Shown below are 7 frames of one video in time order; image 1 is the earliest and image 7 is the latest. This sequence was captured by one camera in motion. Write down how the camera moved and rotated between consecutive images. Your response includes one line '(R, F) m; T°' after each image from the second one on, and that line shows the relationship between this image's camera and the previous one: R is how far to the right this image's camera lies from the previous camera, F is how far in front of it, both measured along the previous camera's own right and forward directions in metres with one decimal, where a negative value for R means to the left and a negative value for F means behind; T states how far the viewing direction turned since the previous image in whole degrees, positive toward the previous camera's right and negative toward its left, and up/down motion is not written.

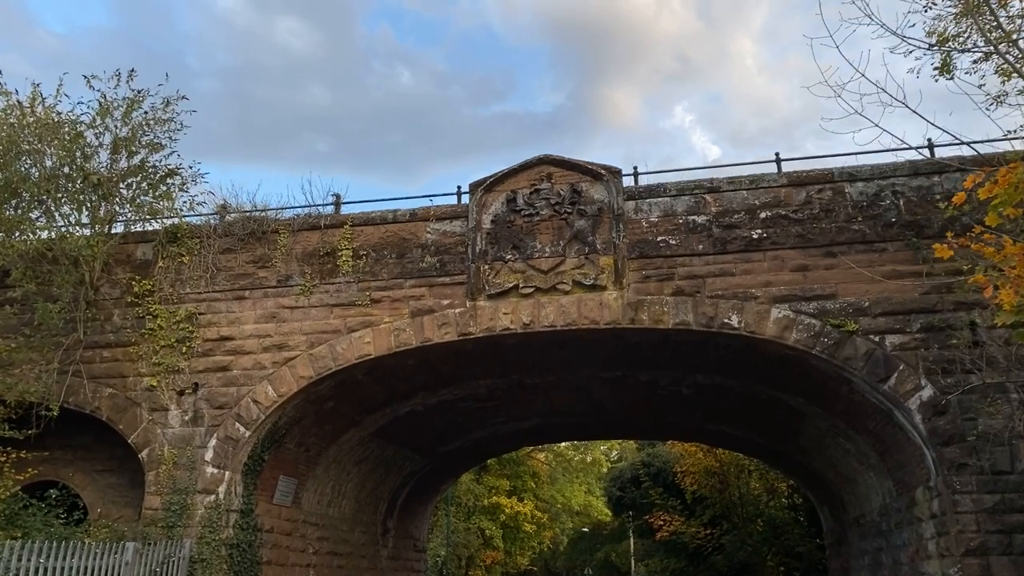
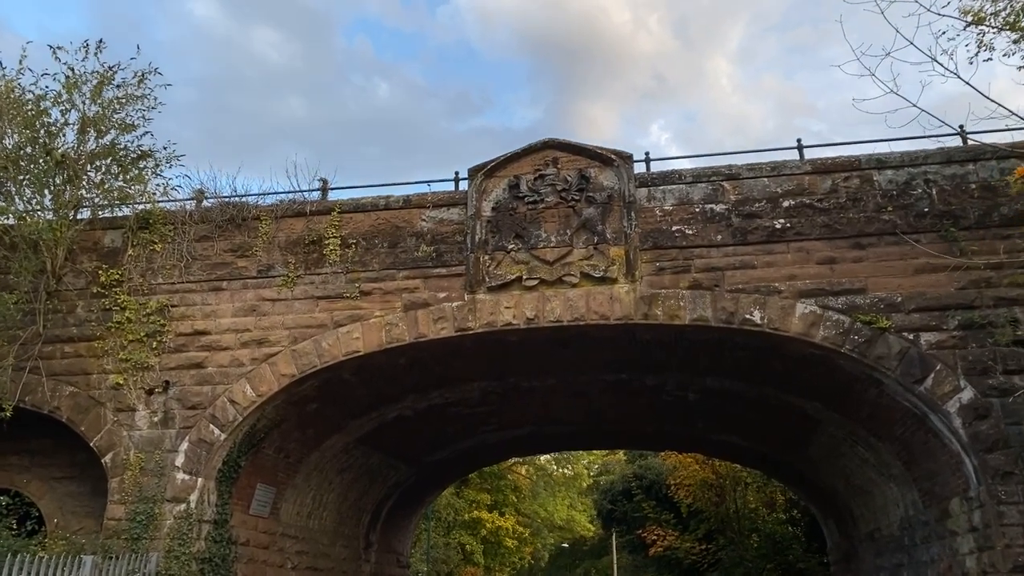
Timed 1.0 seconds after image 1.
(-0.3, +0.7) m; +2°
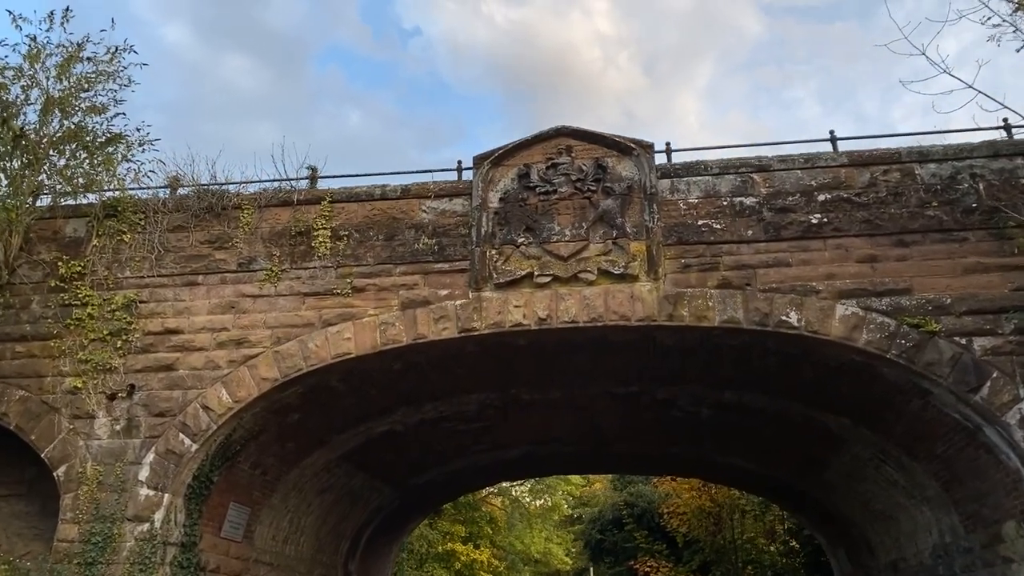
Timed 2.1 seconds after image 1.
(-0.4, +0.8) m; +2°
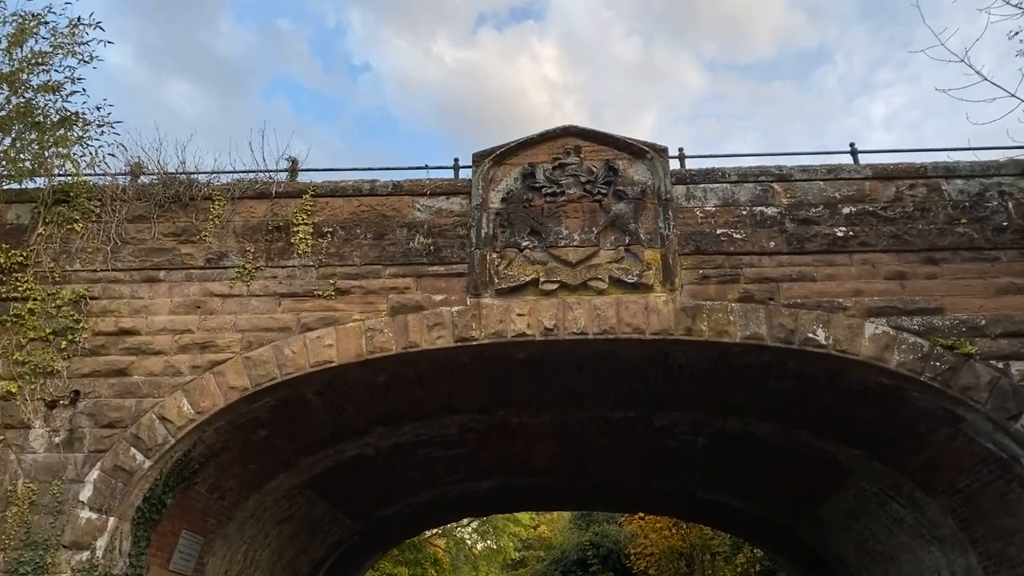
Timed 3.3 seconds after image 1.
(-0.5, +0.7) m; +4°
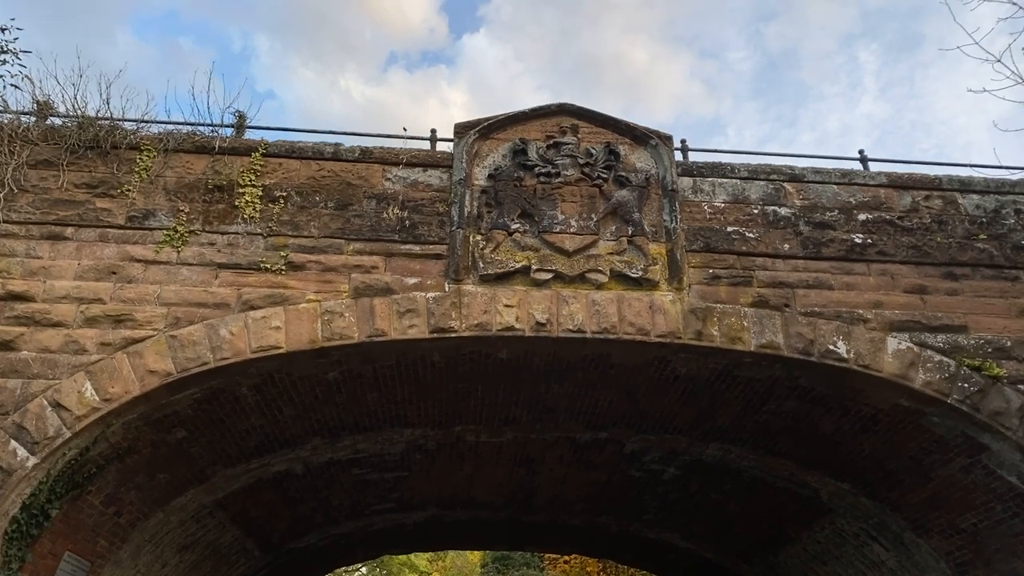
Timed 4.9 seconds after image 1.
(-0.7, +1.1) m; +7°
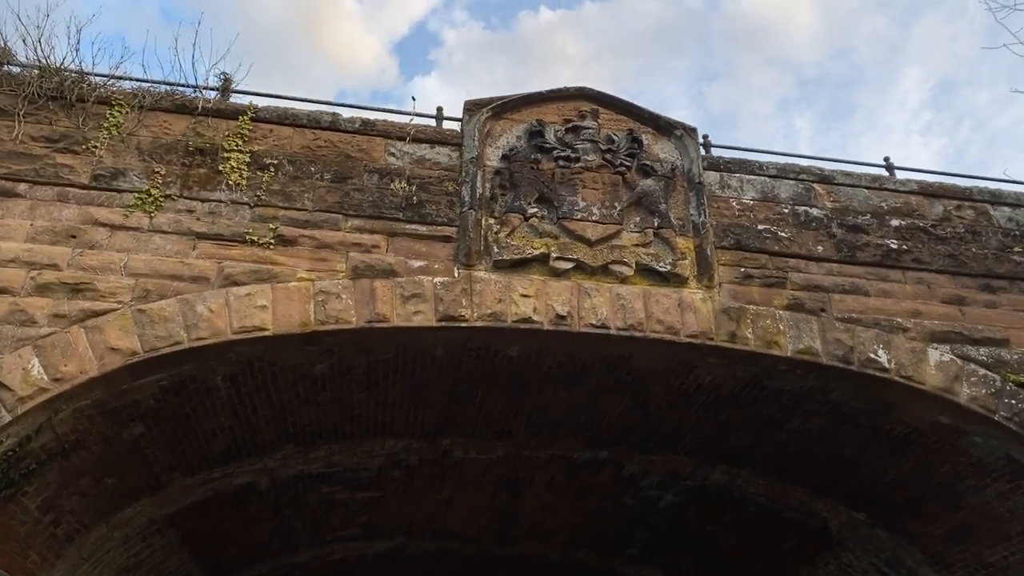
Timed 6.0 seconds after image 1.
(-0.5, +0.7) m; +4°
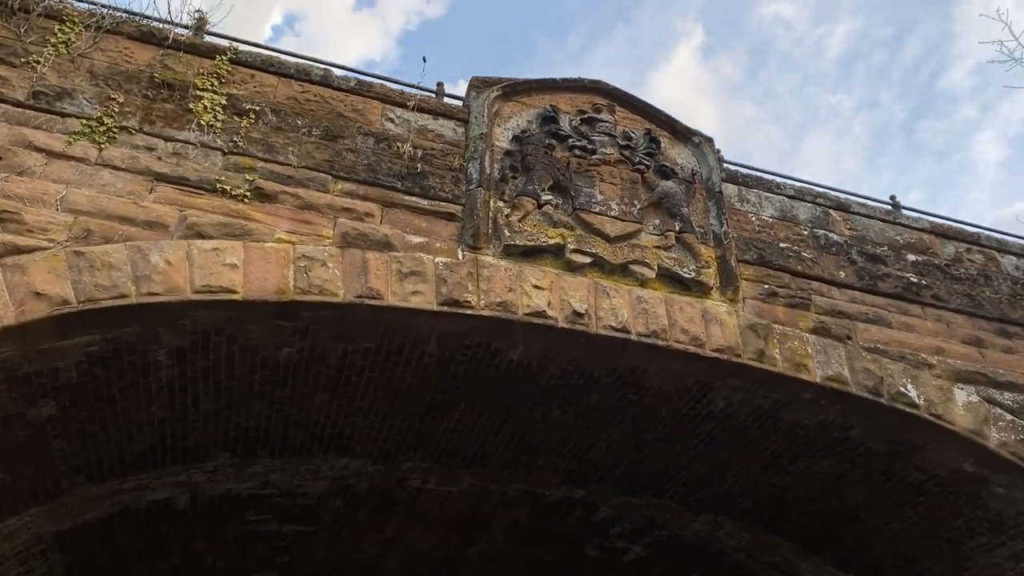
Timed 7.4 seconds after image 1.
(-0.6, +0.8) m; +7°
